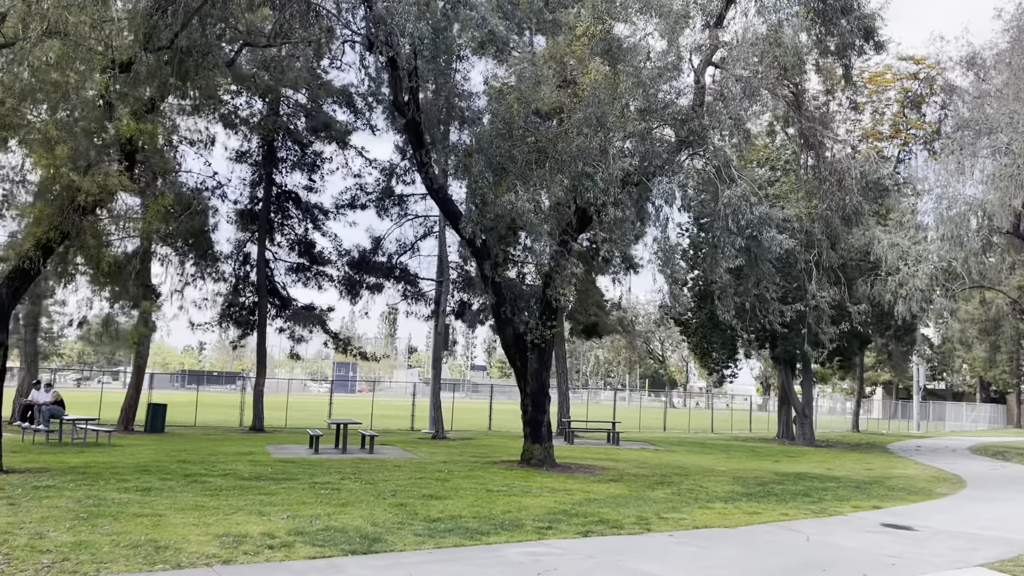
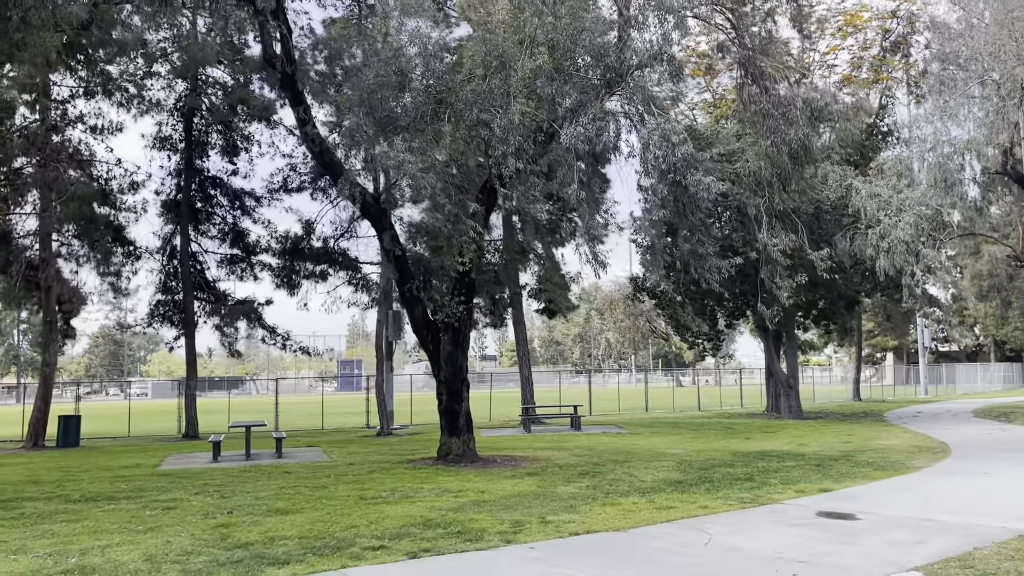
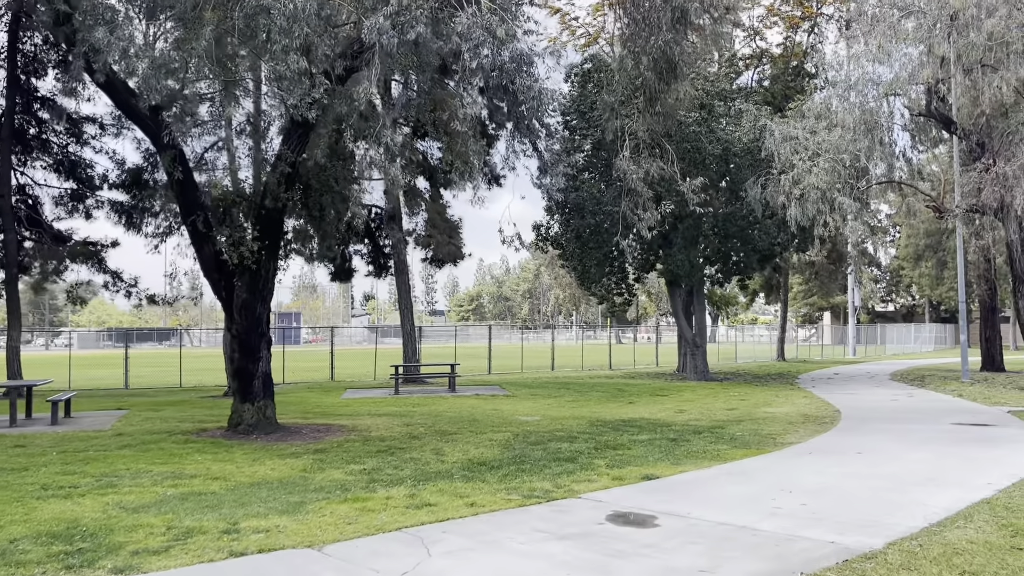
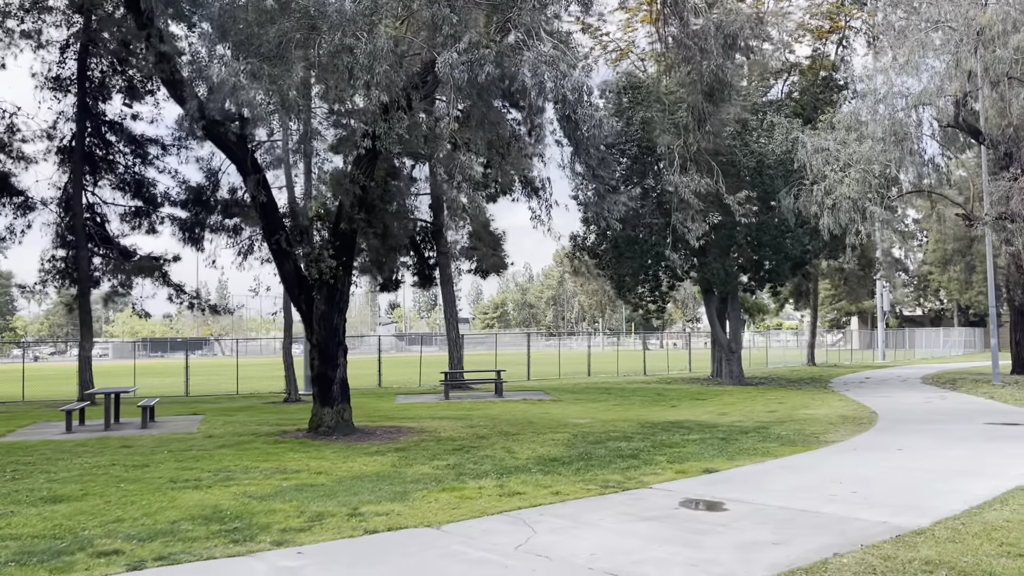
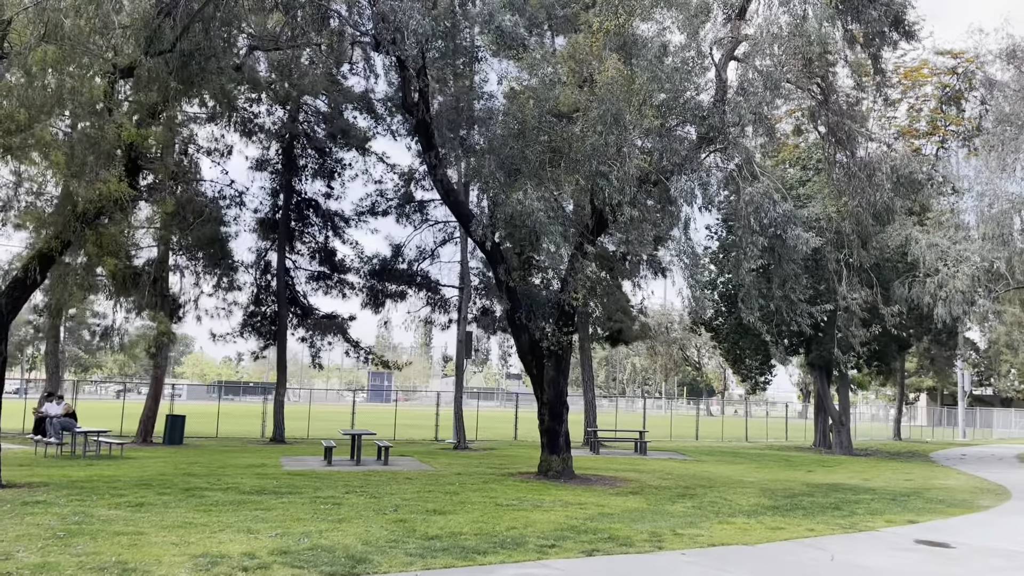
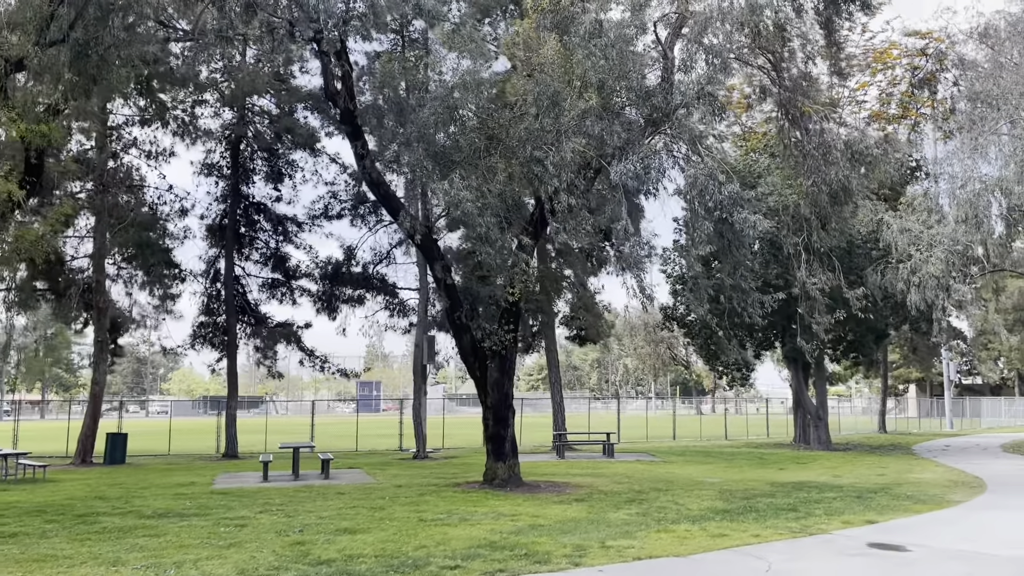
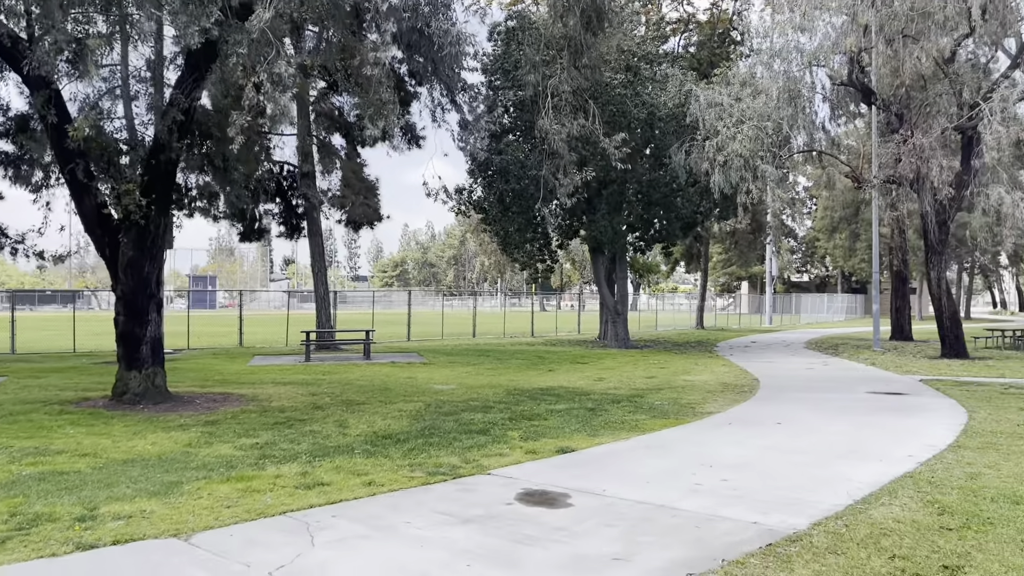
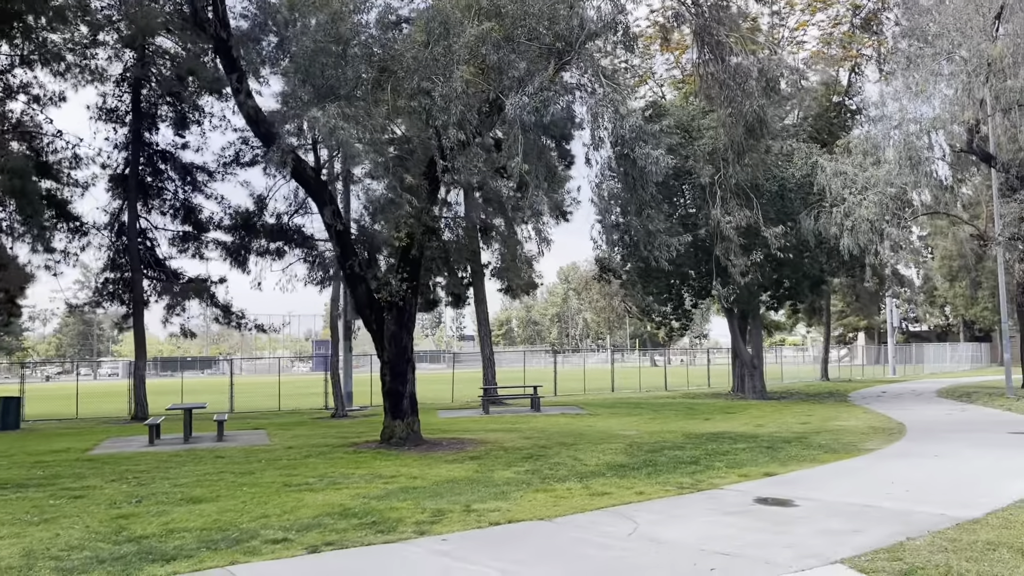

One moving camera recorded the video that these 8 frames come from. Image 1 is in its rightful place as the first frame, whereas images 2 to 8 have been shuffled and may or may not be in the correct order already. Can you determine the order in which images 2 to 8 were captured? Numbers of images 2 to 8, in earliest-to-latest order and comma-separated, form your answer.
5, 6, 2, 8, 4, 3, 7
